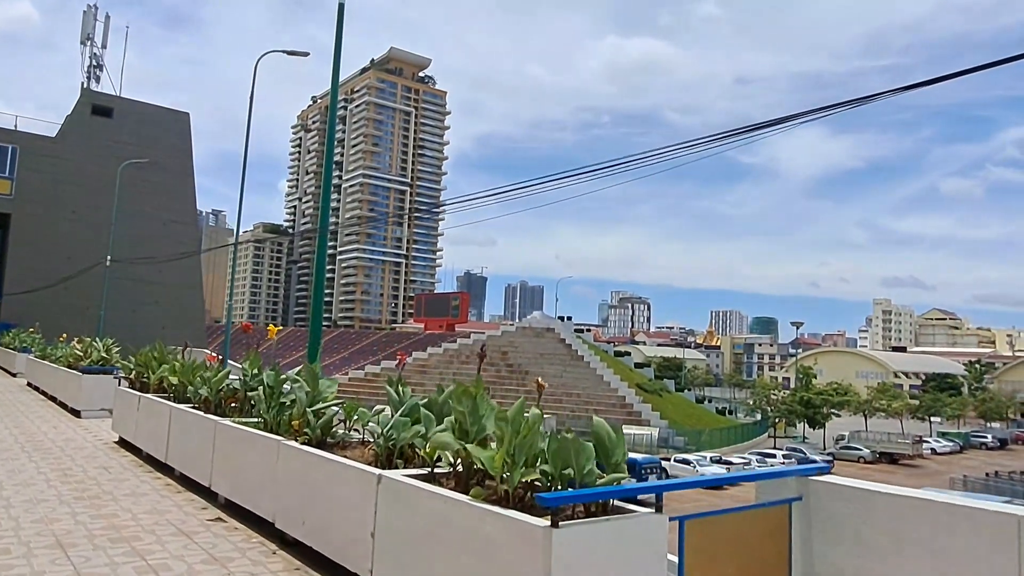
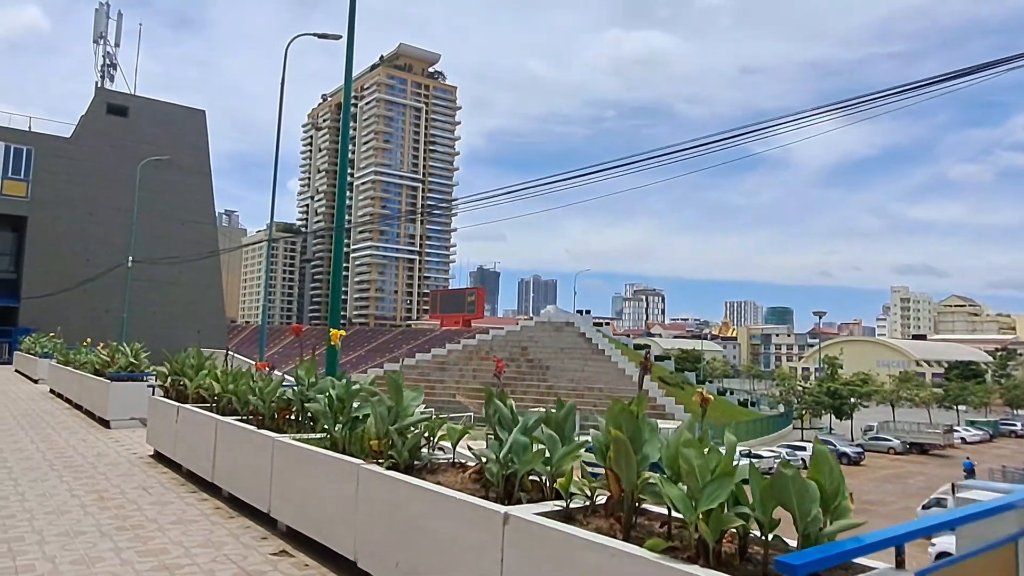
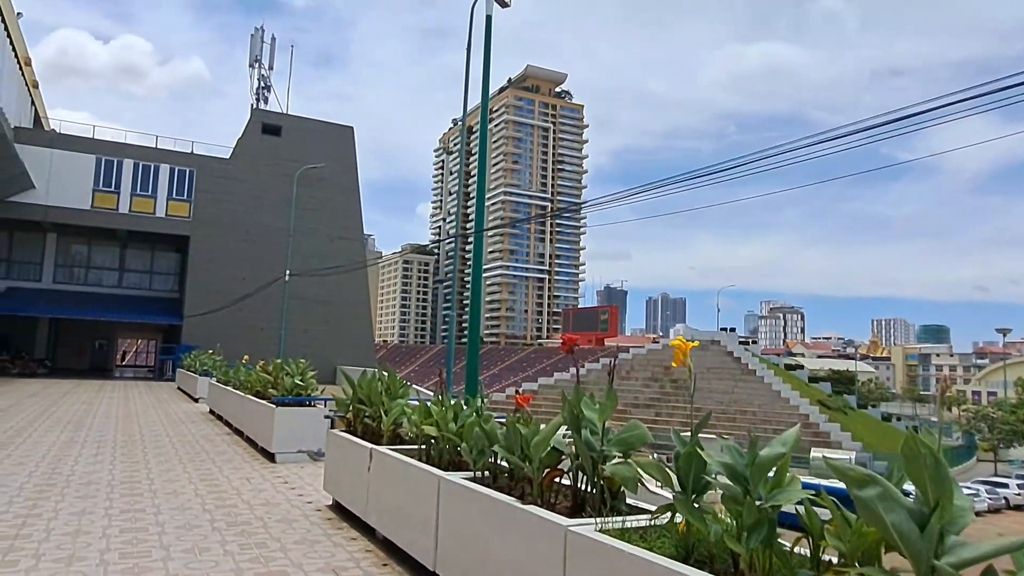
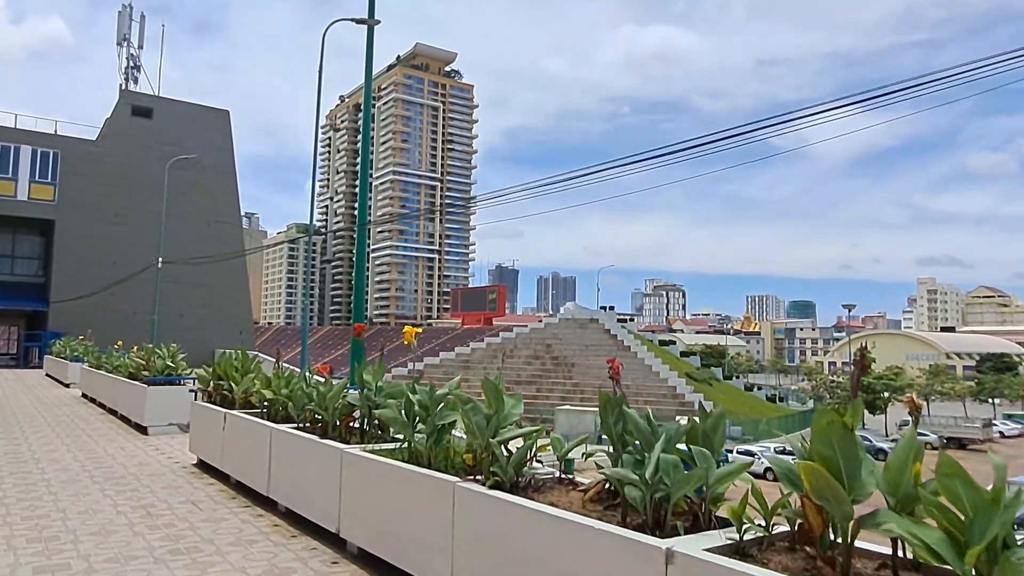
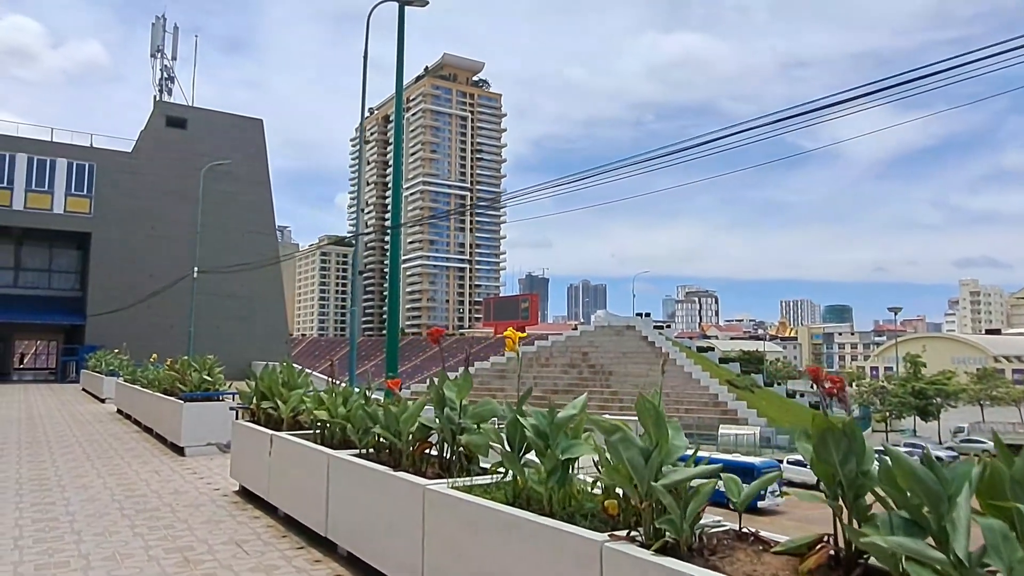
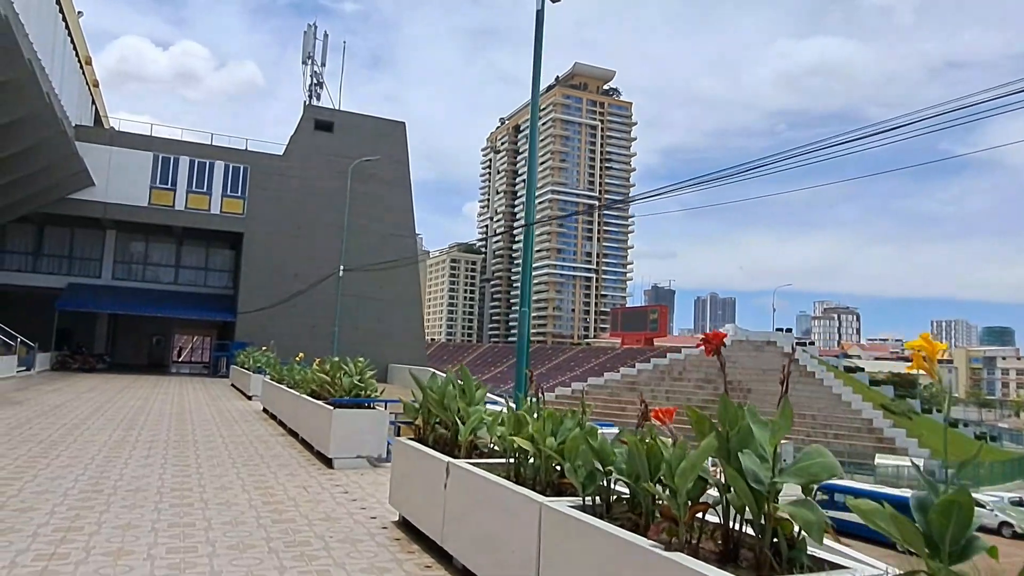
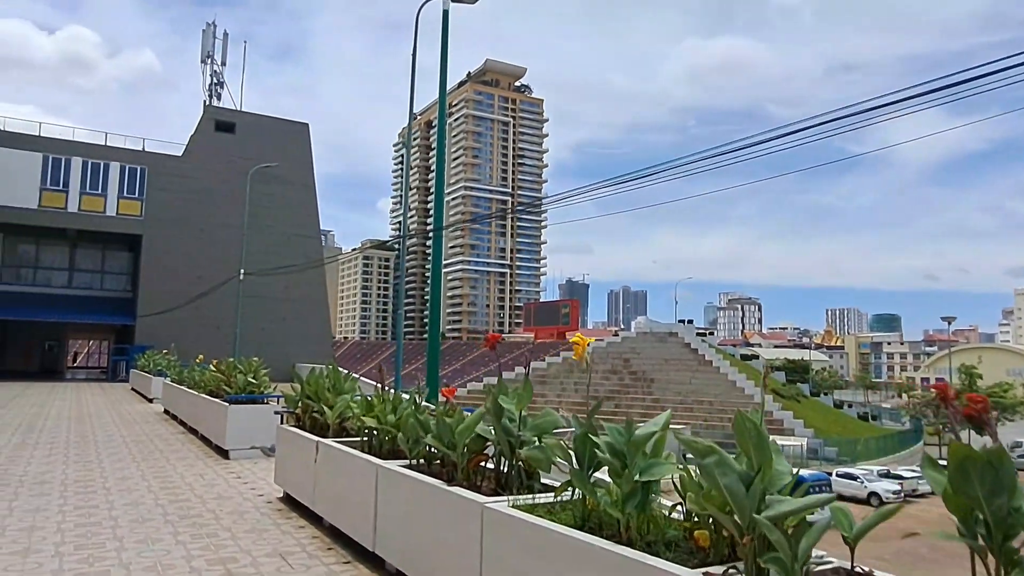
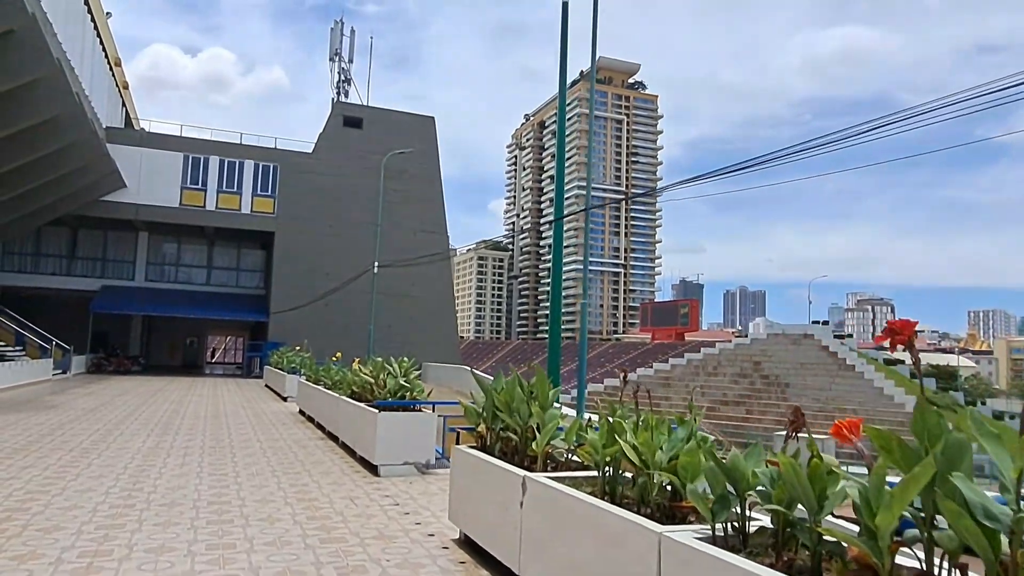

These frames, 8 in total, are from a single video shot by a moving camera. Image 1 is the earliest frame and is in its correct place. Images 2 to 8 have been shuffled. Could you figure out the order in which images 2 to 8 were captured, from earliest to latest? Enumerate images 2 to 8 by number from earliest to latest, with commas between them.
2, 4, 5, 7, 3, 6, 8
